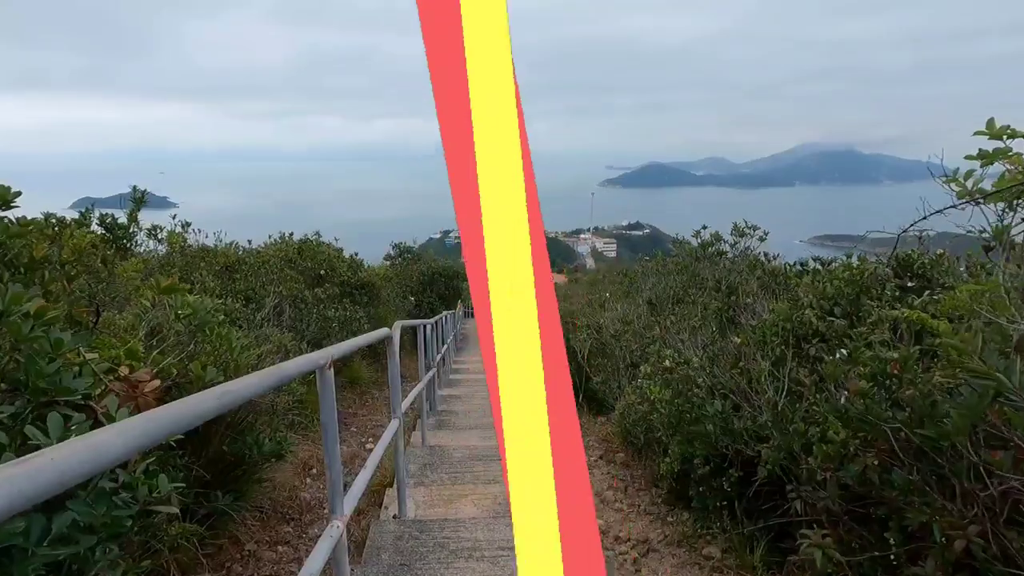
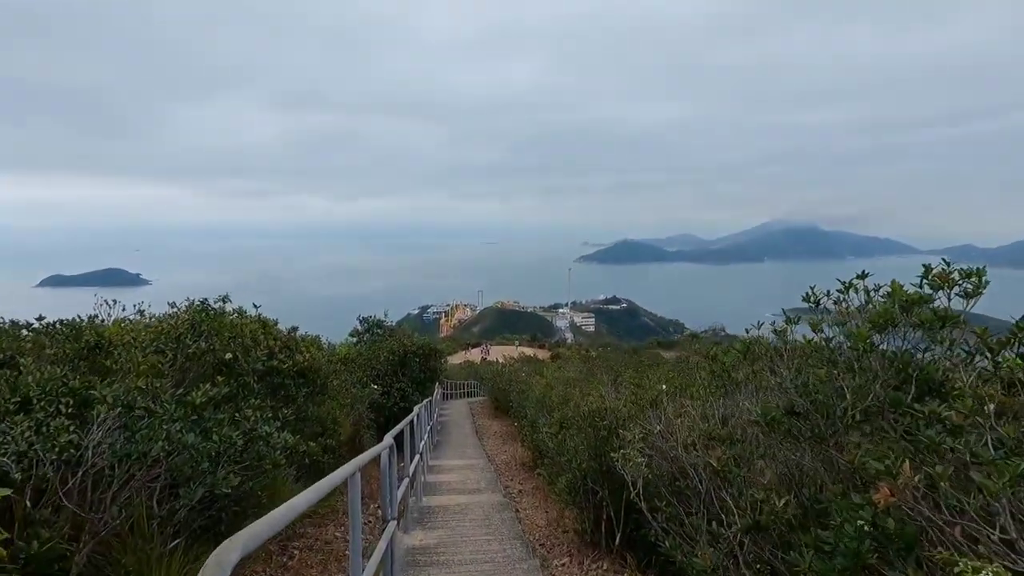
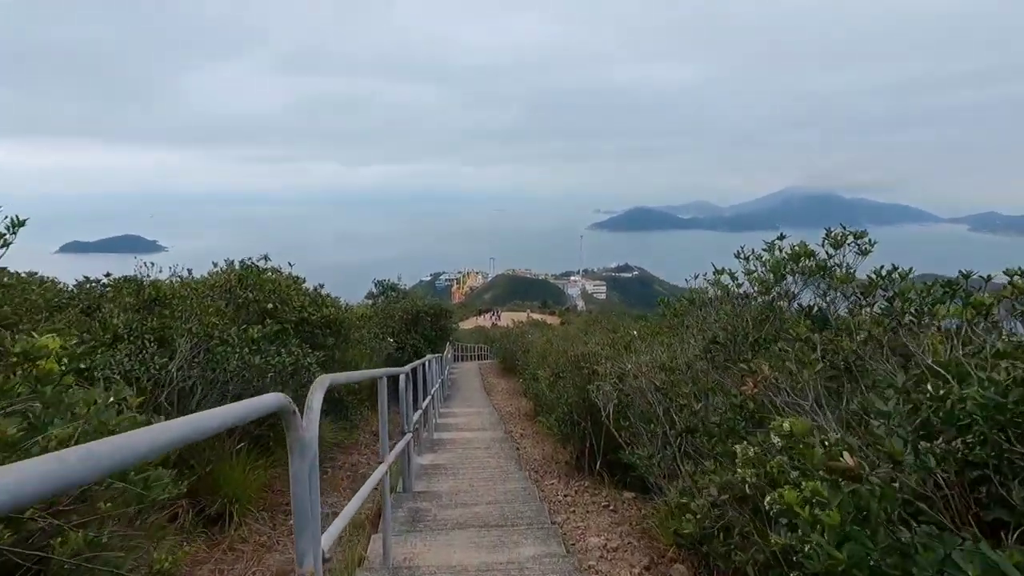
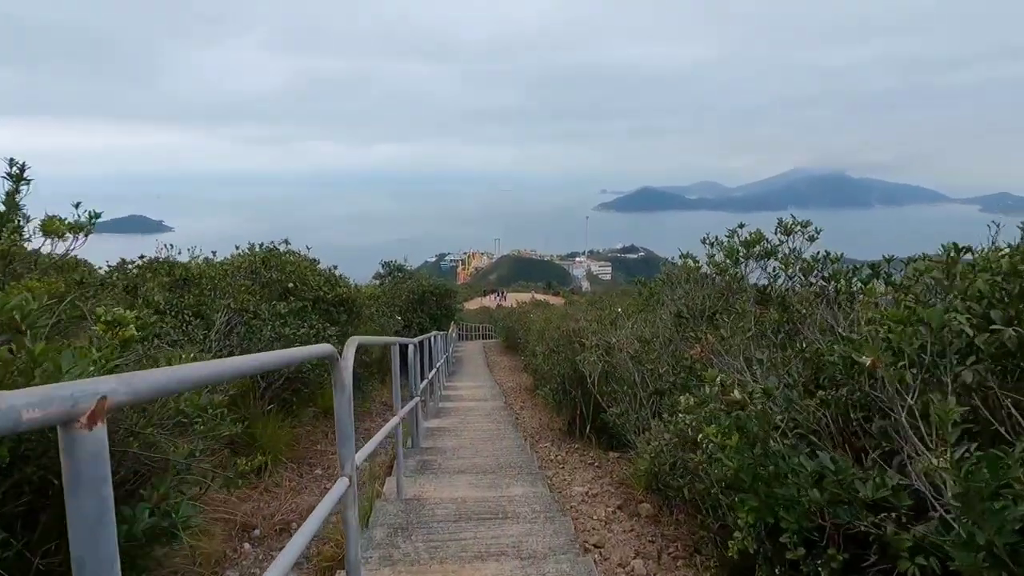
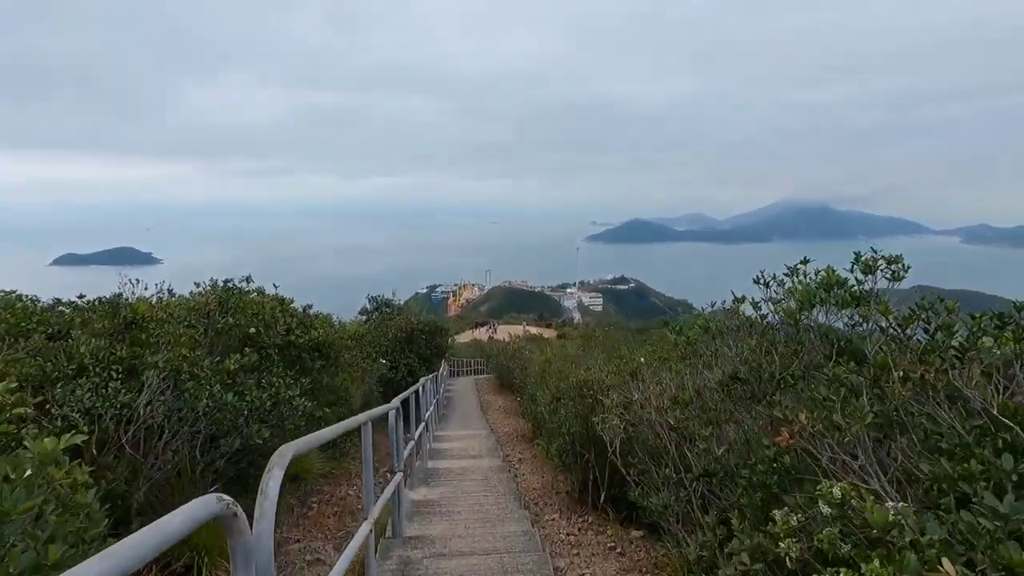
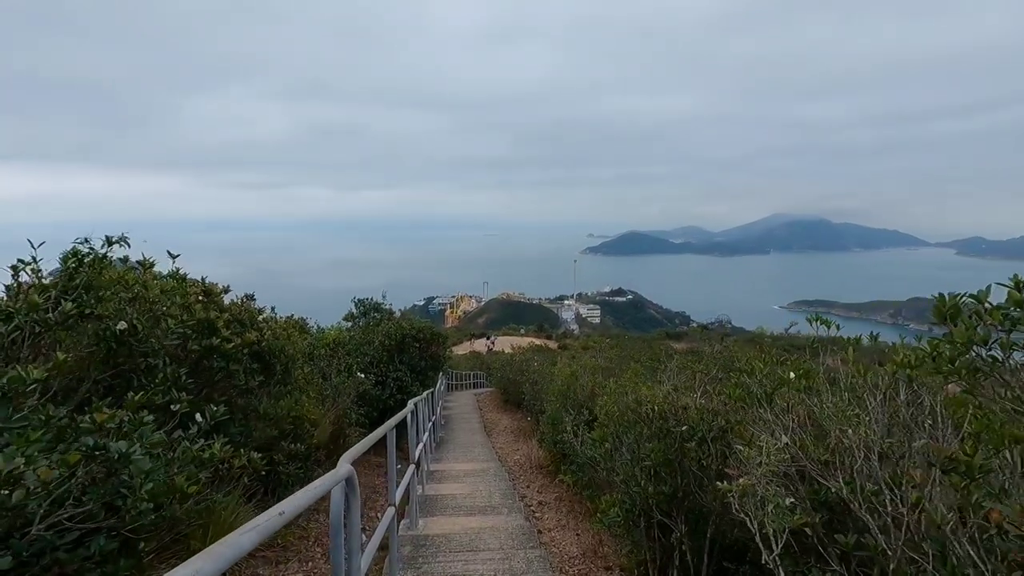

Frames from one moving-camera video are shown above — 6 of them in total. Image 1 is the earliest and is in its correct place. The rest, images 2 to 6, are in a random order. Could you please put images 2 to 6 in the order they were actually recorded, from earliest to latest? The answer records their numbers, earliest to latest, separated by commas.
4, 3, 5, 2, 6
